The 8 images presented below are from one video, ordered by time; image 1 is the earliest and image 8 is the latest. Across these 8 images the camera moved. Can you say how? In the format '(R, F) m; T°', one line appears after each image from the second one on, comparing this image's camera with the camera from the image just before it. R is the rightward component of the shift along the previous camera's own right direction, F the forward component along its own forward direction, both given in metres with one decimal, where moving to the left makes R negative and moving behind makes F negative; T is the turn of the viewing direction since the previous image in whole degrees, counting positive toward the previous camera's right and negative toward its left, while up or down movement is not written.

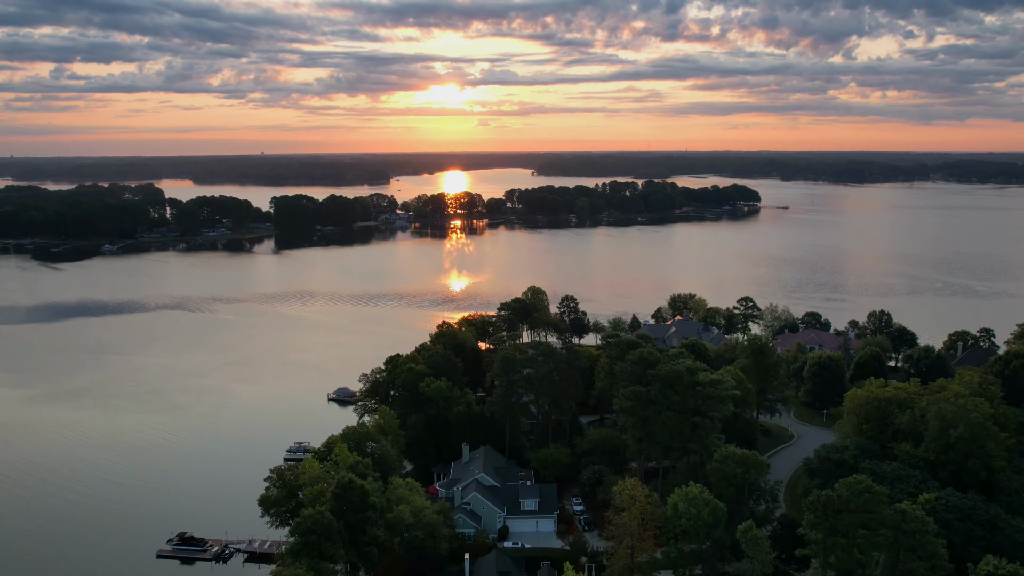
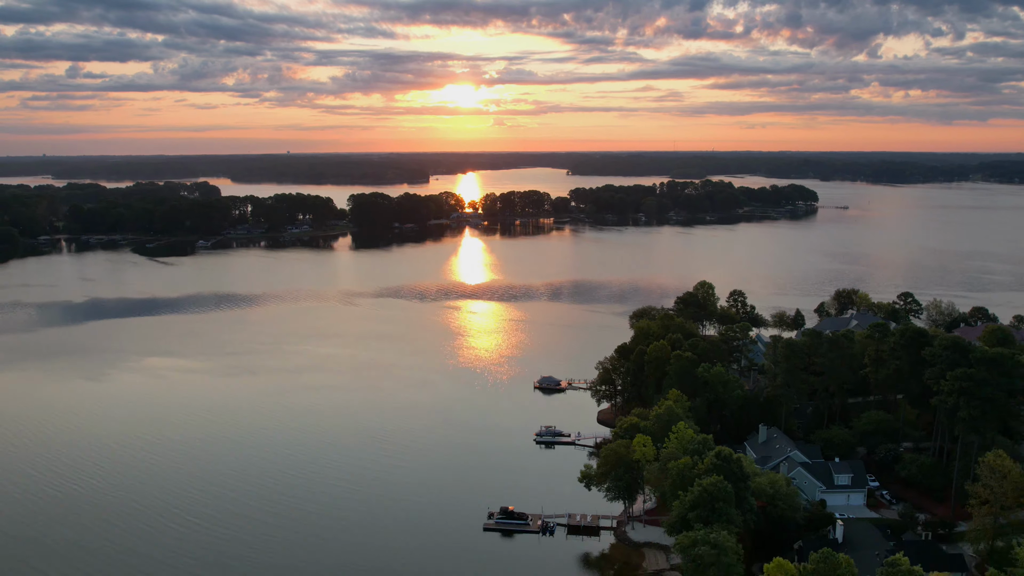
(-5.3, -1.2) m; -1°
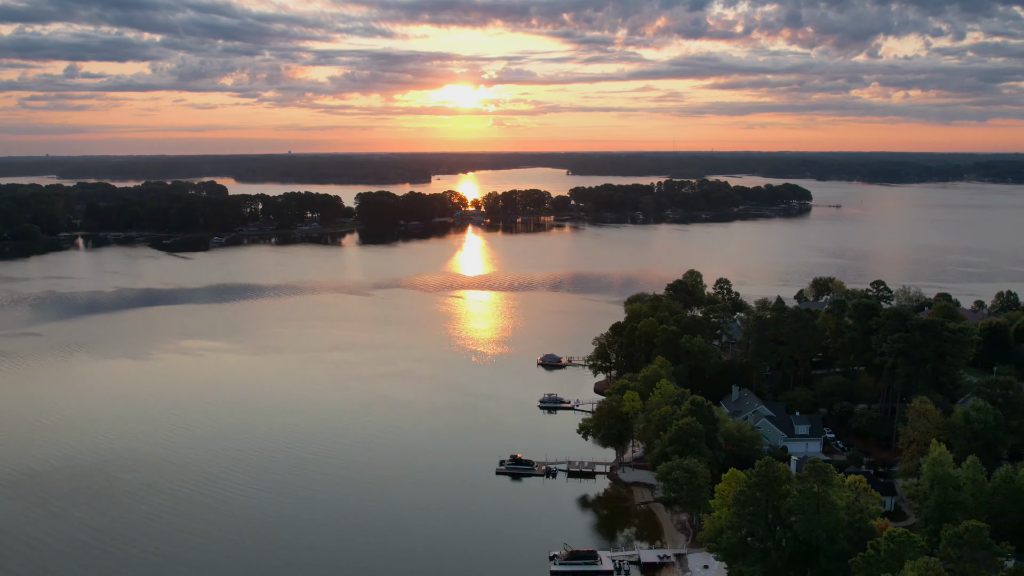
(-0.2, -2.8) m; 0°
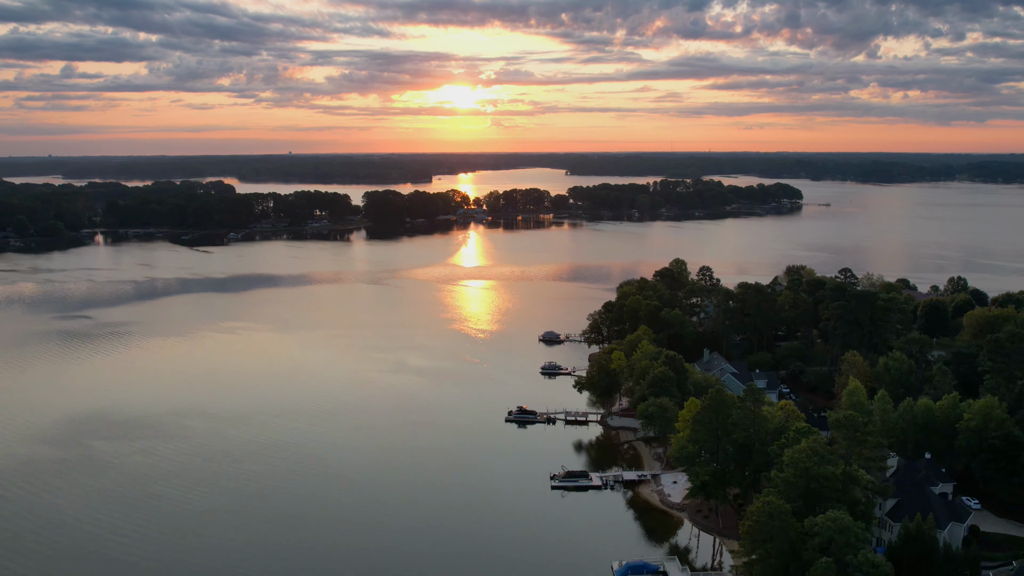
(-0.2, -3.8) m; 0°
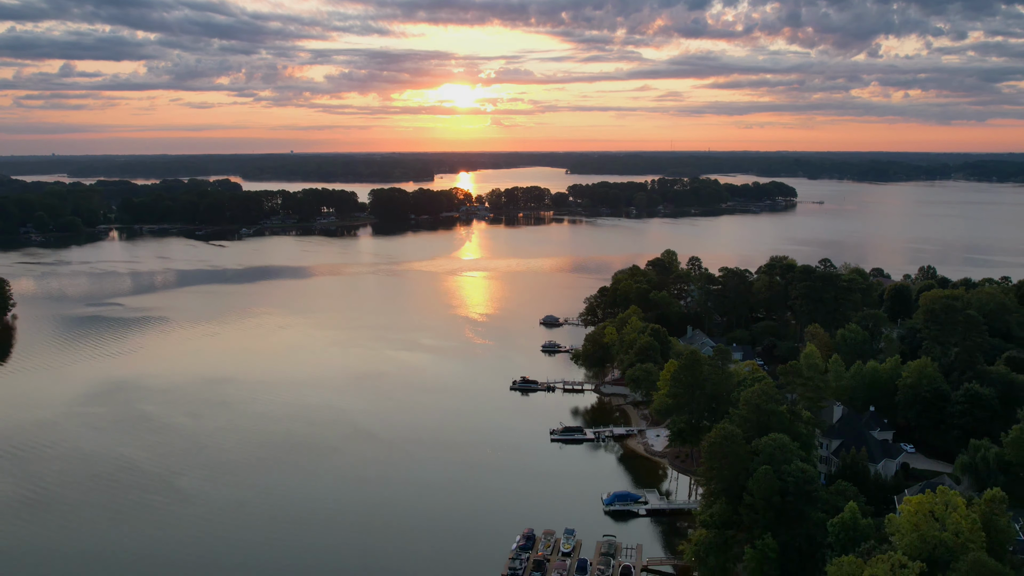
(-0.1, -2.8) m; 0°
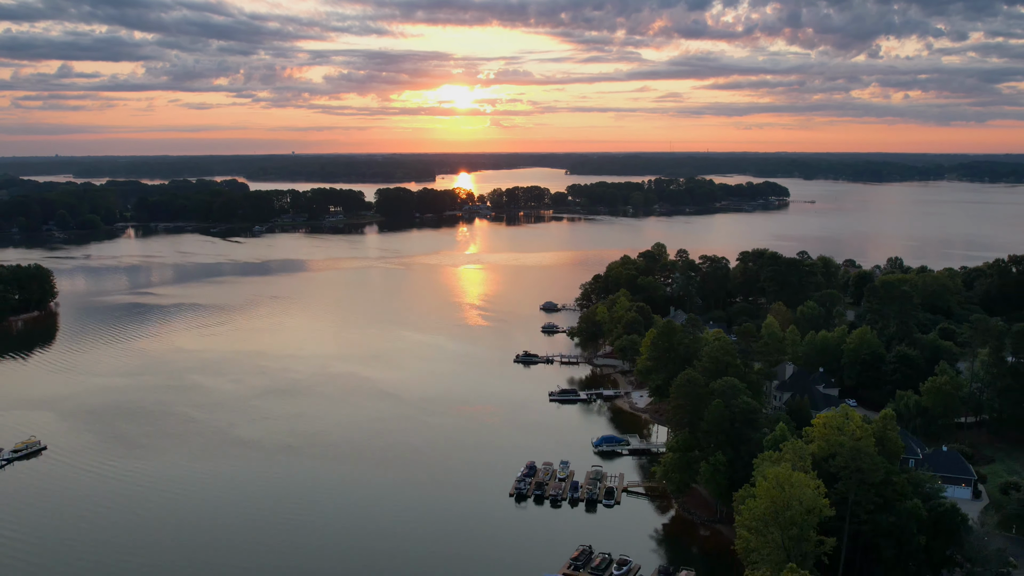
(-0.1, -3.5) m; 0°
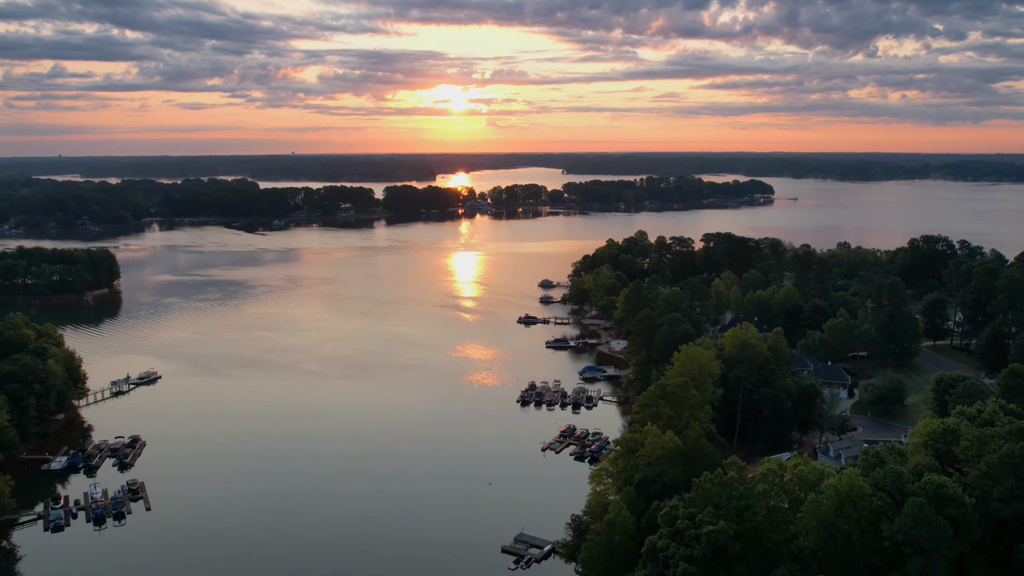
(-0.3, -6.6) m; 0°
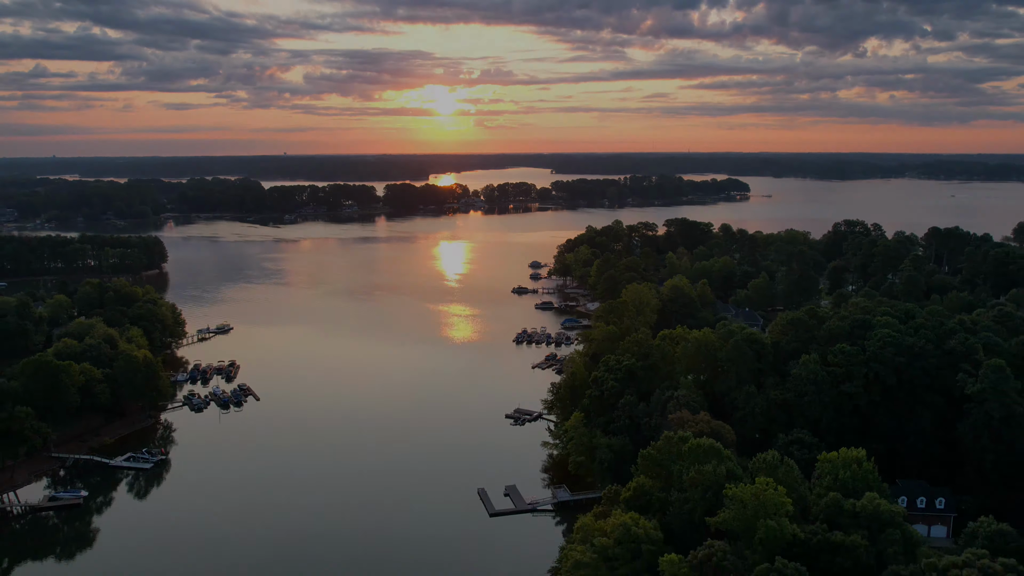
(-0.3, -7.6) m; +1°
